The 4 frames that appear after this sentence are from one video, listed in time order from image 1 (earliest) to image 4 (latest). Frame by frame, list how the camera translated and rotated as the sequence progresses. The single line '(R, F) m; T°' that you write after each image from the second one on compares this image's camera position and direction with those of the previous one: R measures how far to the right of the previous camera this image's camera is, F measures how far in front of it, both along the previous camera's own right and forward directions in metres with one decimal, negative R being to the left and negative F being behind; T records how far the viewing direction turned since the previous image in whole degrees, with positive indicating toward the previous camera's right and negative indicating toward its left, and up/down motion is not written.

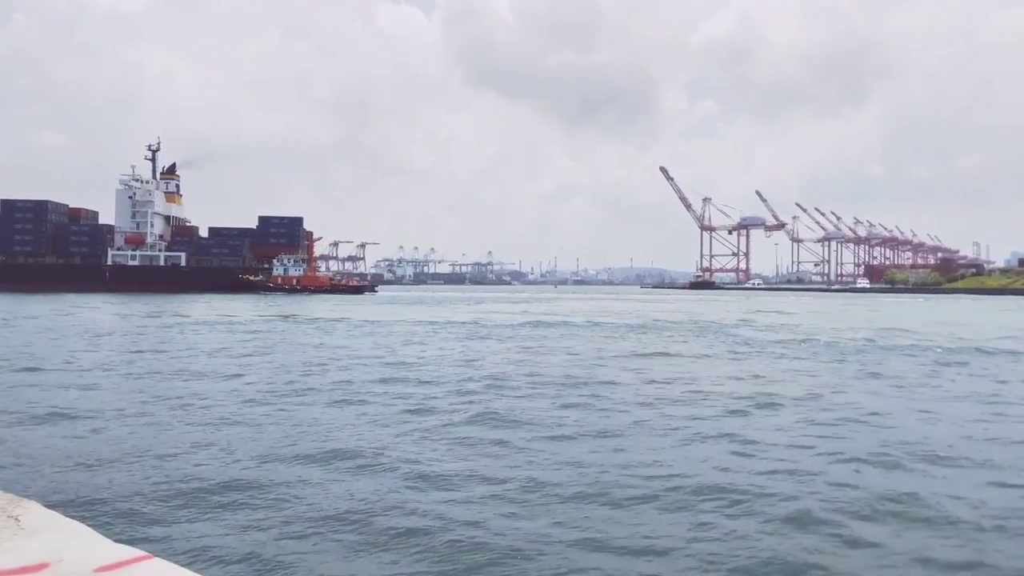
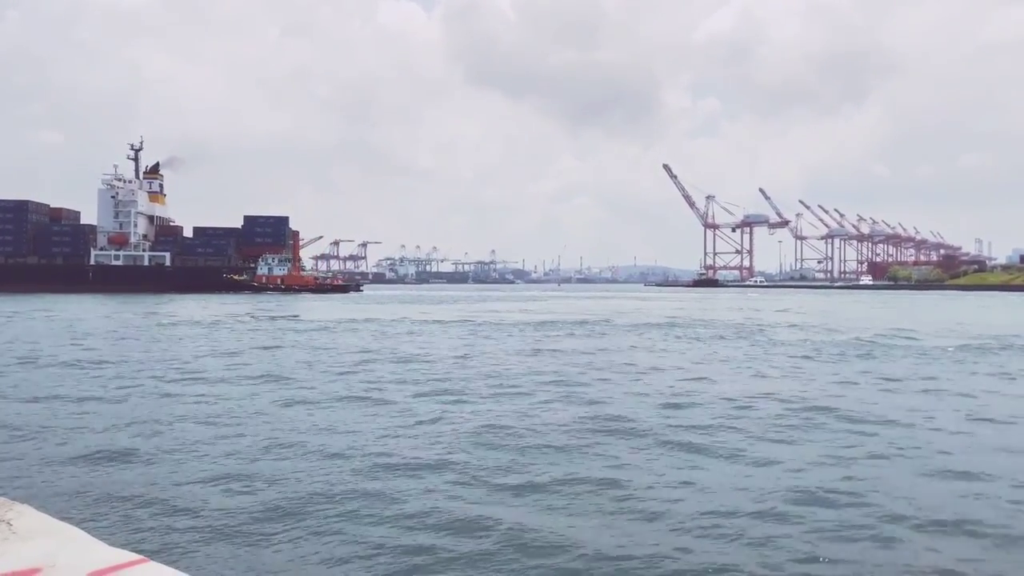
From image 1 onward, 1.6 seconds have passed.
(+0.4, +0.3) m; -1°
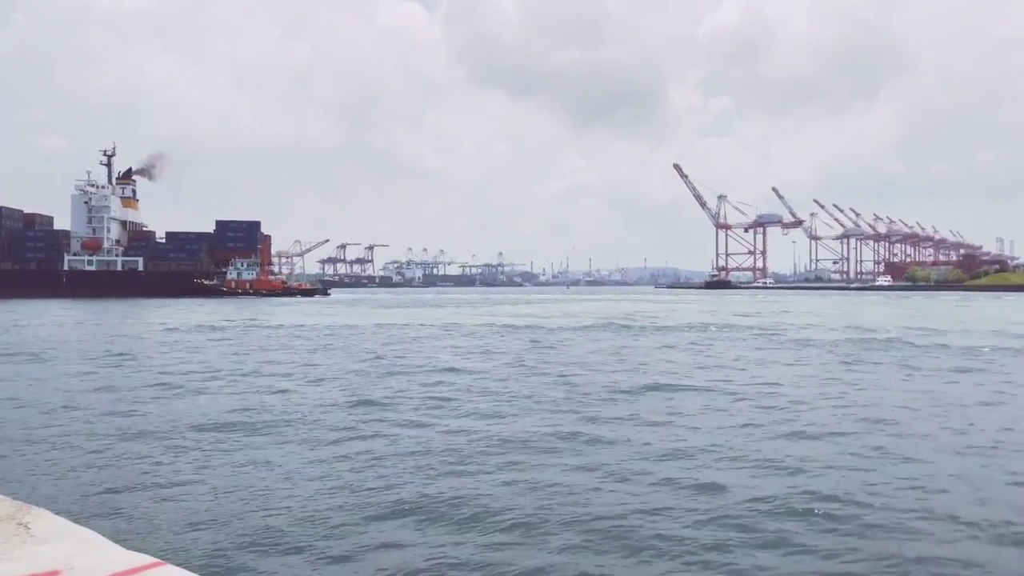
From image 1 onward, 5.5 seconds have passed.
(+0.7, +0.9) m; -1°
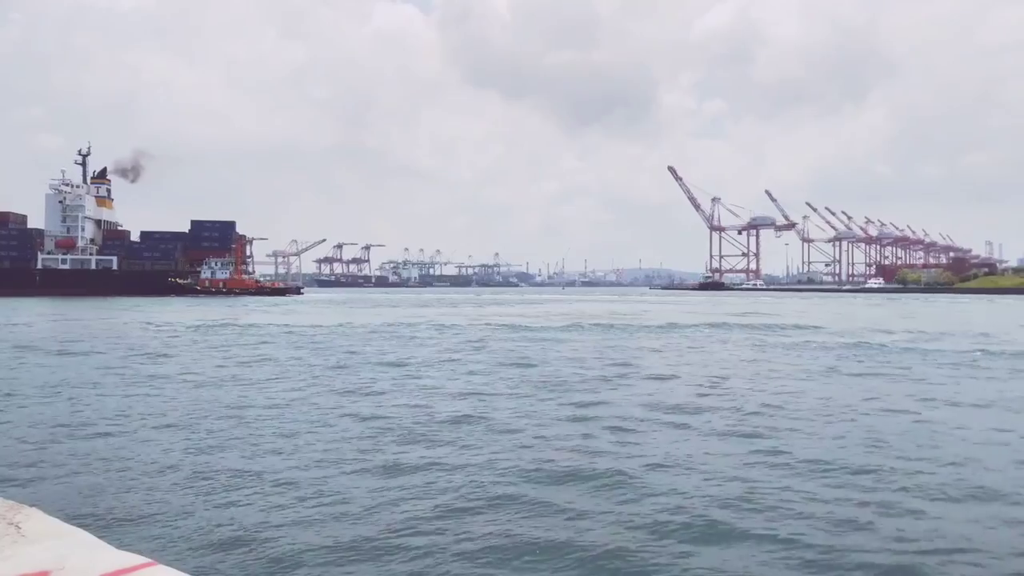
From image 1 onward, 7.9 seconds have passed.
(+0.6, 0.0) m; 0°
